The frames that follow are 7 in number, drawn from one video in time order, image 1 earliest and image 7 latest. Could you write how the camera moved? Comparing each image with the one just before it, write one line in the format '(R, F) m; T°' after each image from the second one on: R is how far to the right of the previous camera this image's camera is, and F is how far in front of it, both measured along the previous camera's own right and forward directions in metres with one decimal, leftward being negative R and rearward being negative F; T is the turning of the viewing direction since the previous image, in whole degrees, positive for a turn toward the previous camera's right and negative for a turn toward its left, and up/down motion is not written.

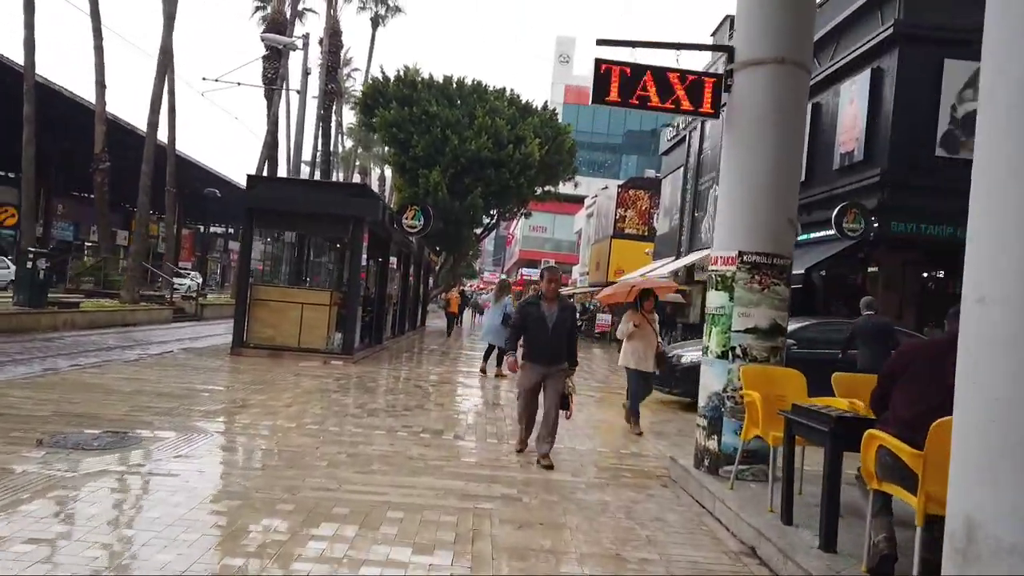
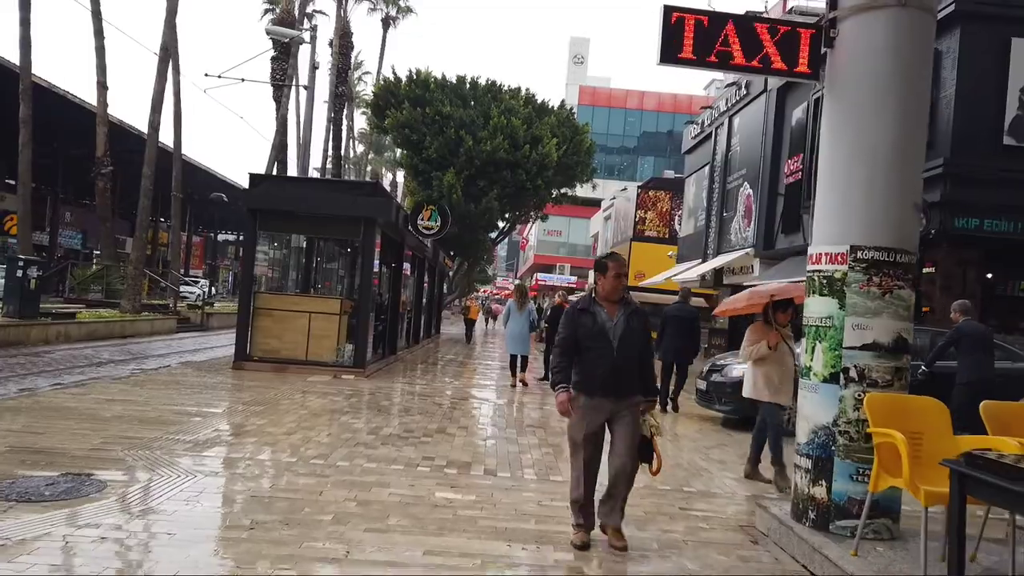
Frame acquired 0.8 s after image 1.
(-0.2, +1.2) m; -1°
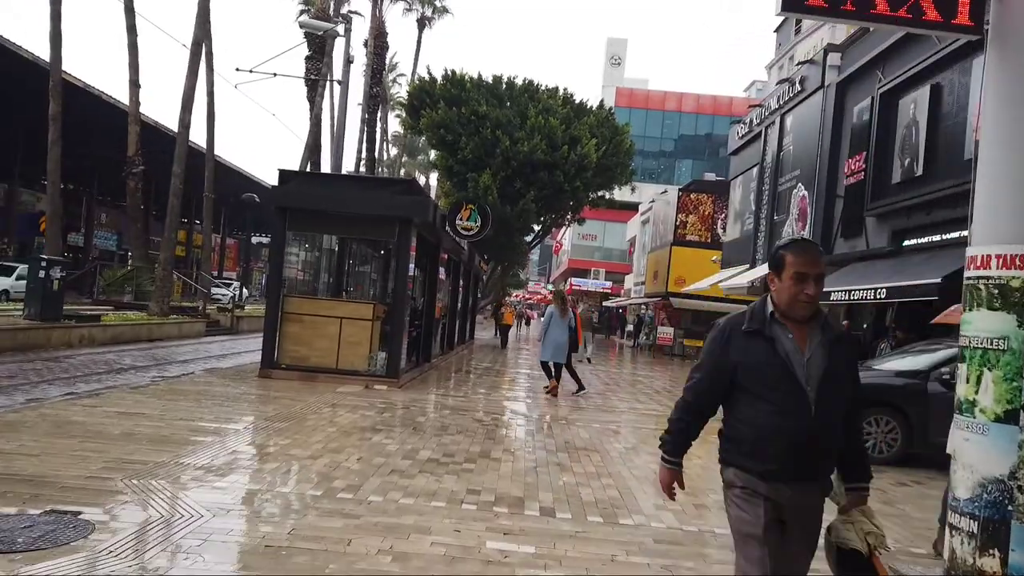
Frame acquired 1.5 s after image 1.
(-0.2, +1.0) m; -2°
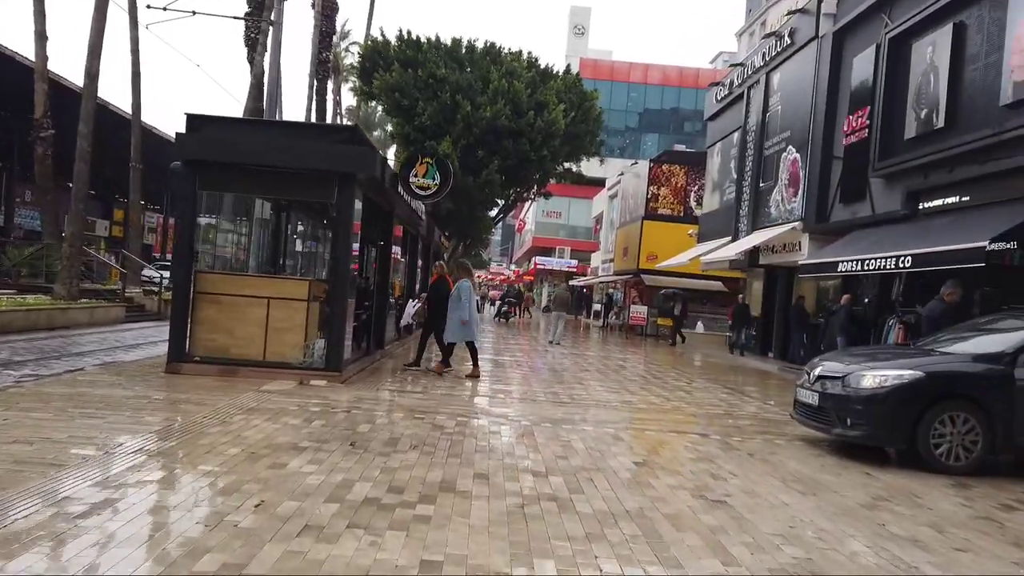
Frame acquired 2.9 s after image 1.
(-0.1, +2.2) m; +3°
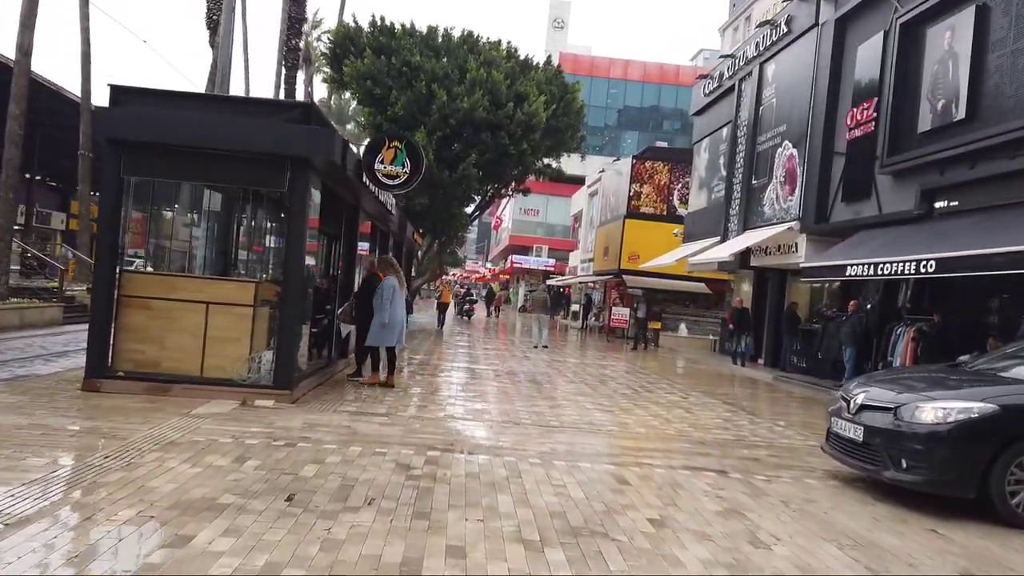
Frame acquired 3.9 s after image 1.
(-0.1, +1.4) m; +2°
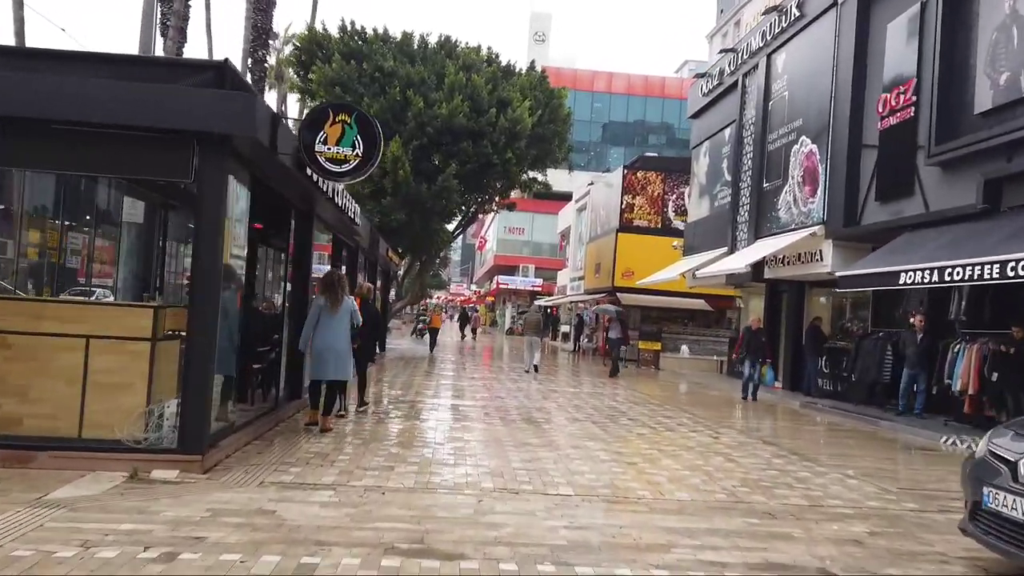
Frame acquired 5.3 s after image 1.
(0.0, +2.3) m; +1°
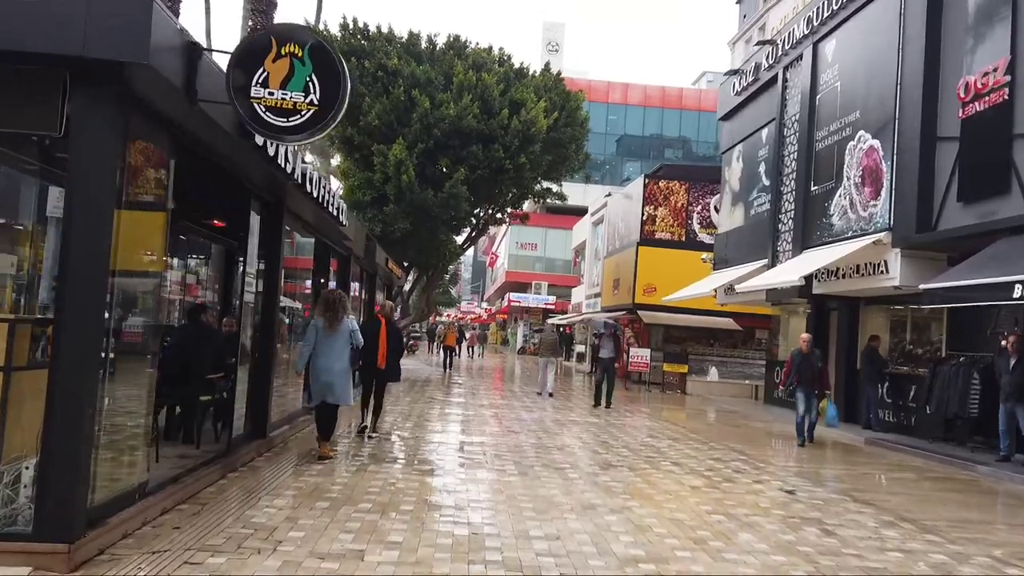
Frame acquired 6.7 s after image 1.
(-0.1, +2.1) m; -1°
